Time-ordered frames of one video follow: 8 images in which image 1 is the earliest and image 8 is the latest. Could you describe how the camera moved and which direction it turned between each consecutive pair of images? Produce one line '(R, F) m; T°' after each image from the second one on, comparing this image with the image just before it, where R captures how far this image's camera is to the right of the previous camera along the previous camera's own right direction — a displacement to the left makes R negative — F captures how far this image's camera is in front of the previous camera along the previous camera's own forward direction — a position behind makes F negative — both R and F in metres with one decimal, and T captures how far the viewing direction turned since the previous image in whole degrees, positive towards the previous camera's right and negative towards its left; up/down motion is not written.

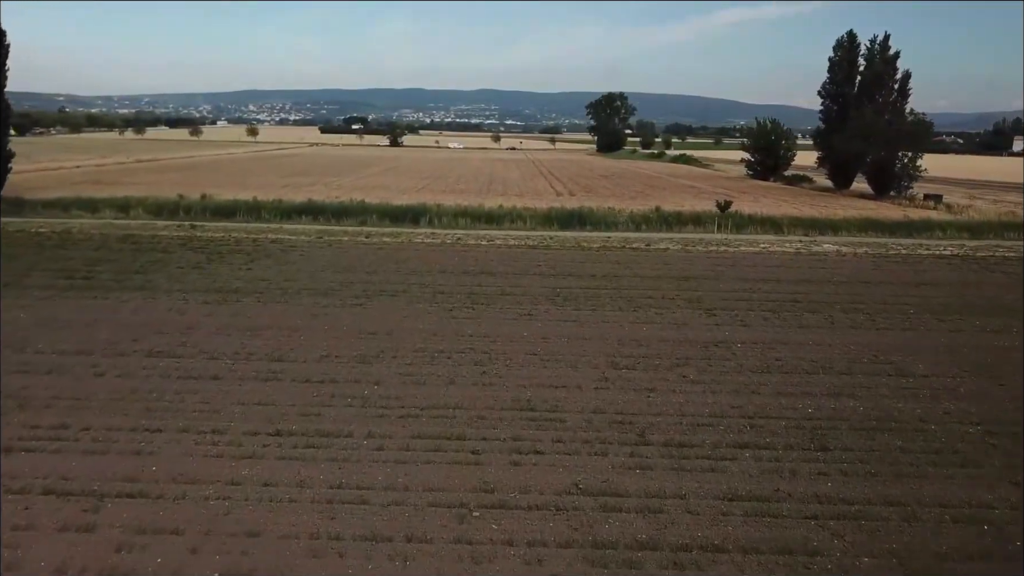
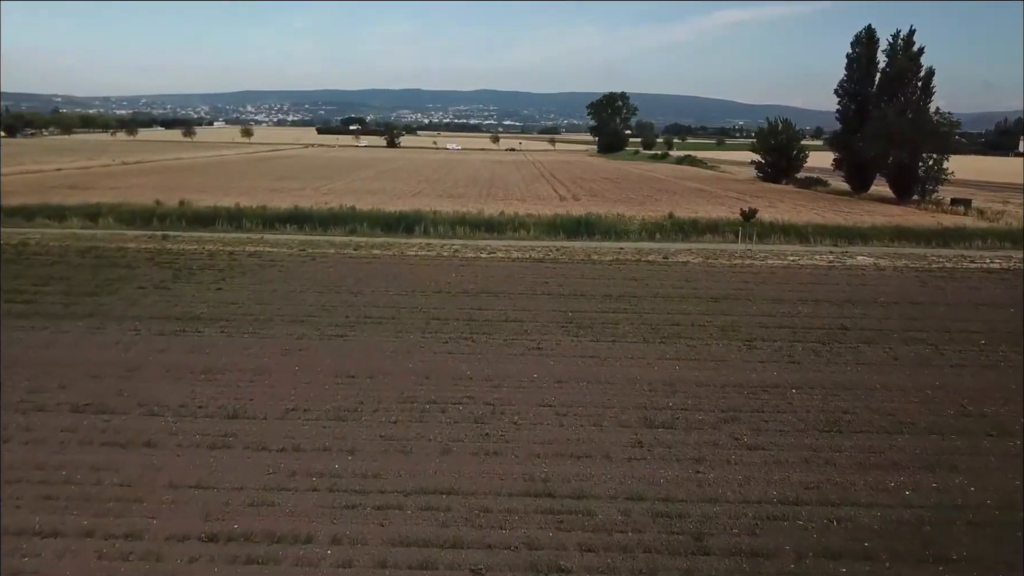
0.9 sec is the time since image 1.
(-0.1, +1.9) m; 0°
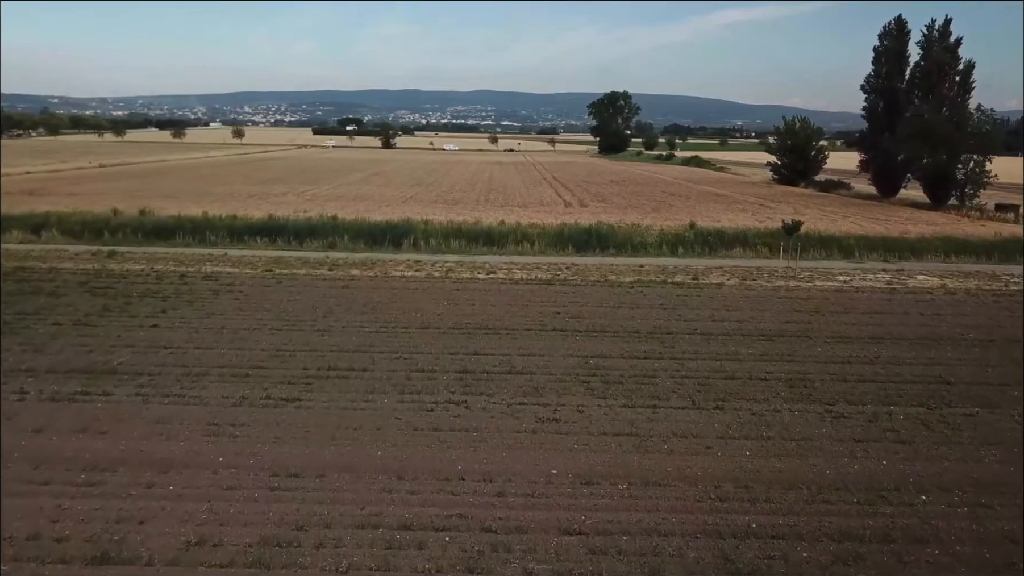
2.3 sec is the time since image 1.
(-0.1, +2.8) m; 0°
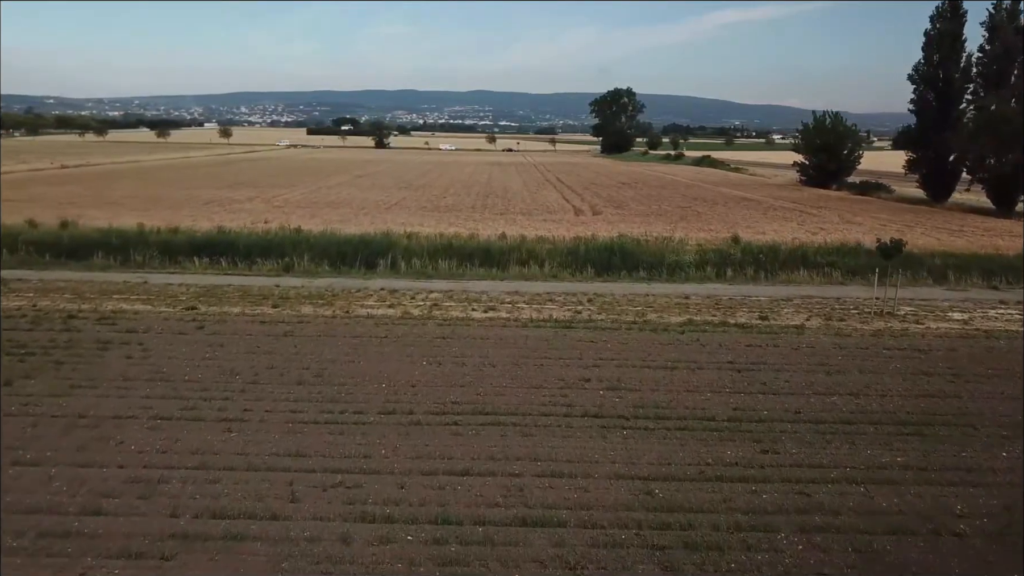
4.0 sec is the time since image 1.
(-0.1, +4.0) m; 0°
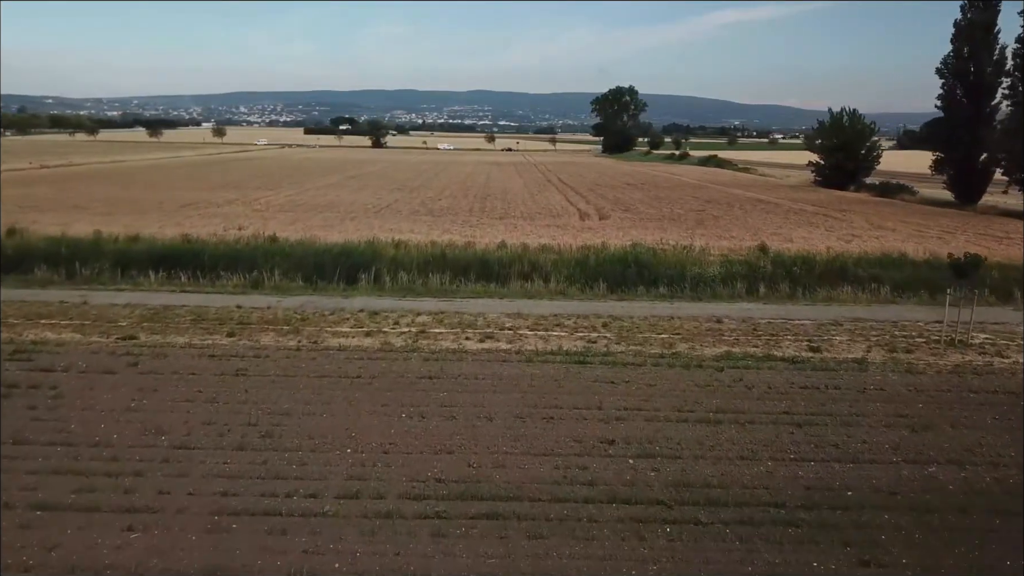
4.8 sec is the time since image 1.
(0.0, +2.0) m; 0°
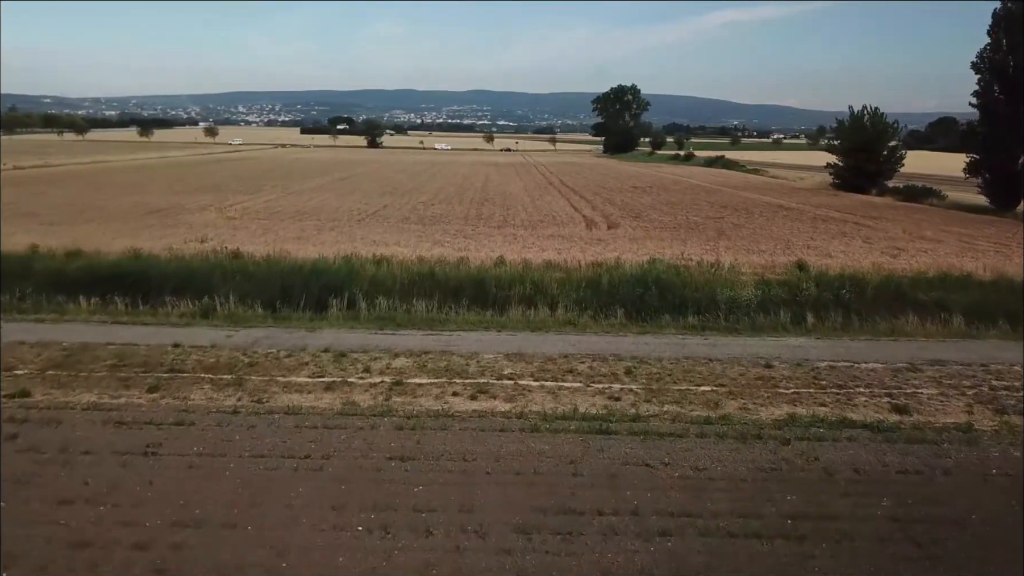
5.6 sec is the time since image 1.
(0.0, +2.2) m; 0°
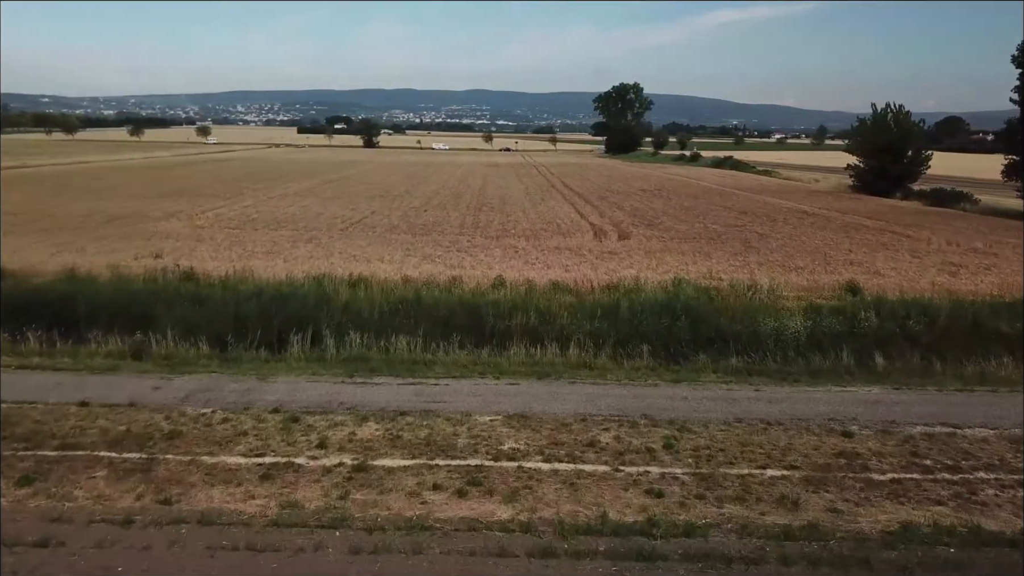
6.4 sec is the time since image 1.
(0.0, +2.1) m; 0°
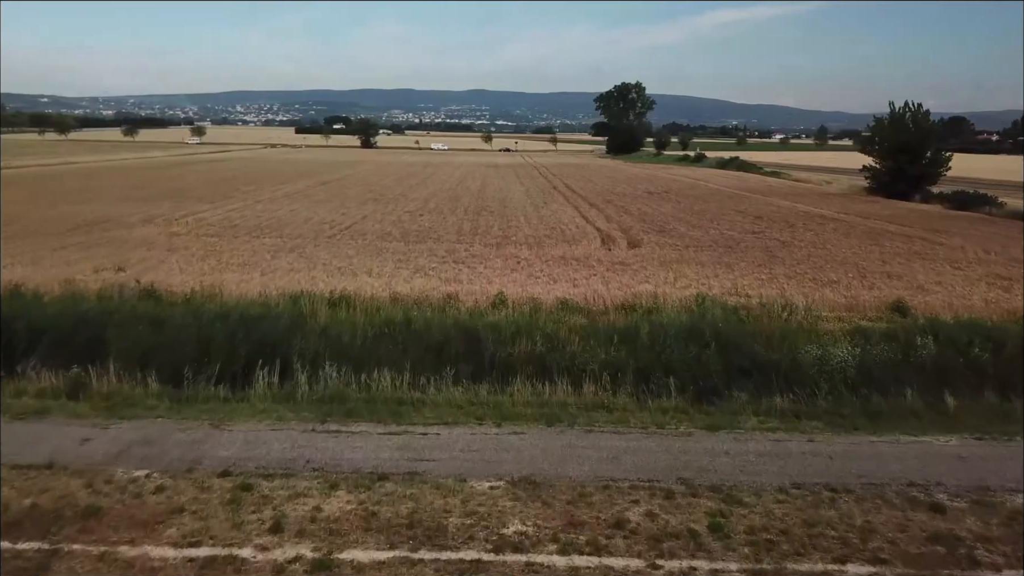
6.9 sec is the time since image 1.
(0.0, +1.4) m; 0°
